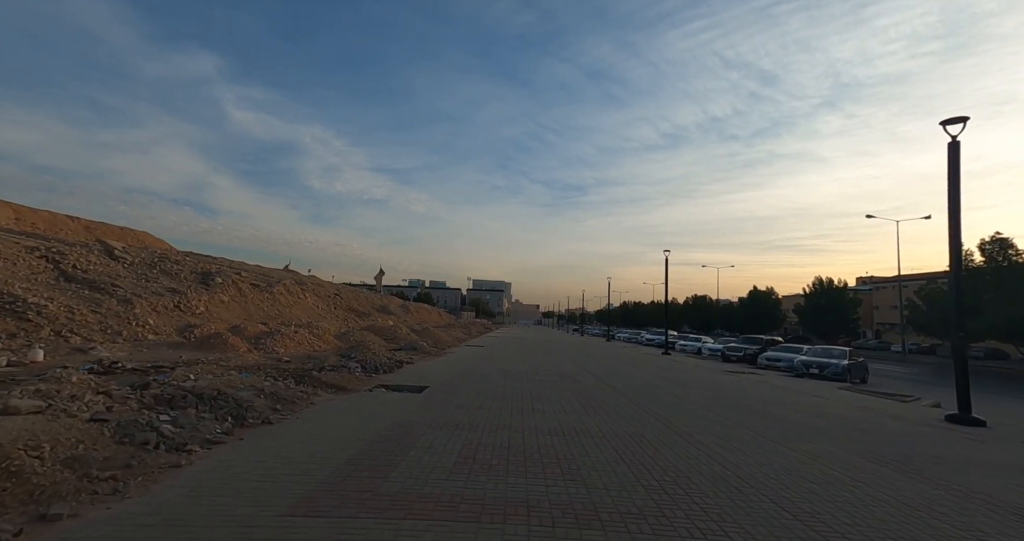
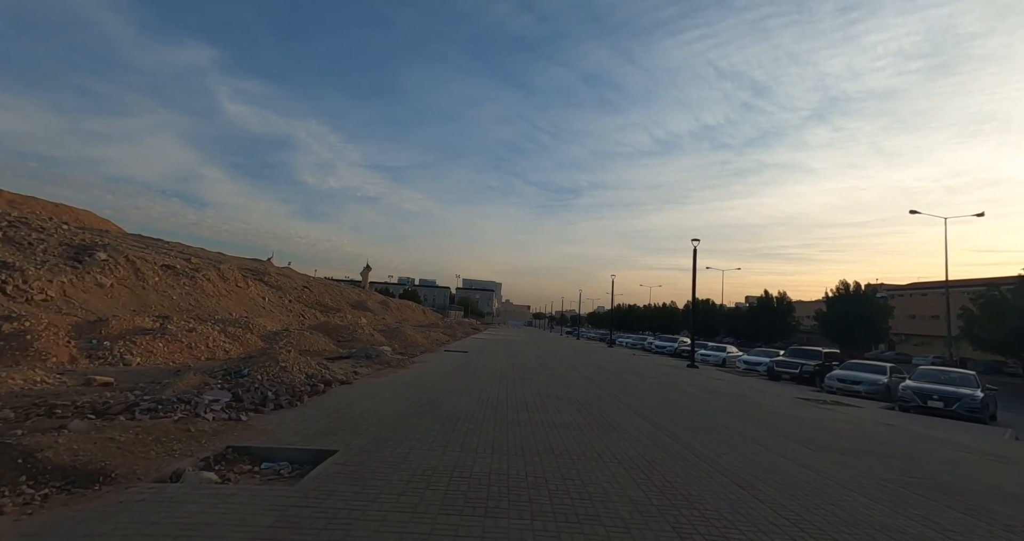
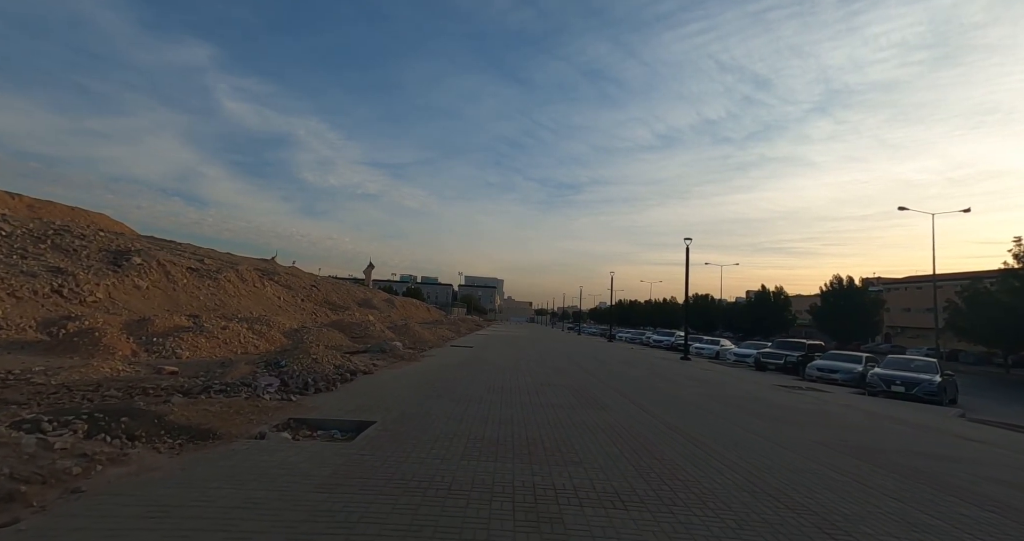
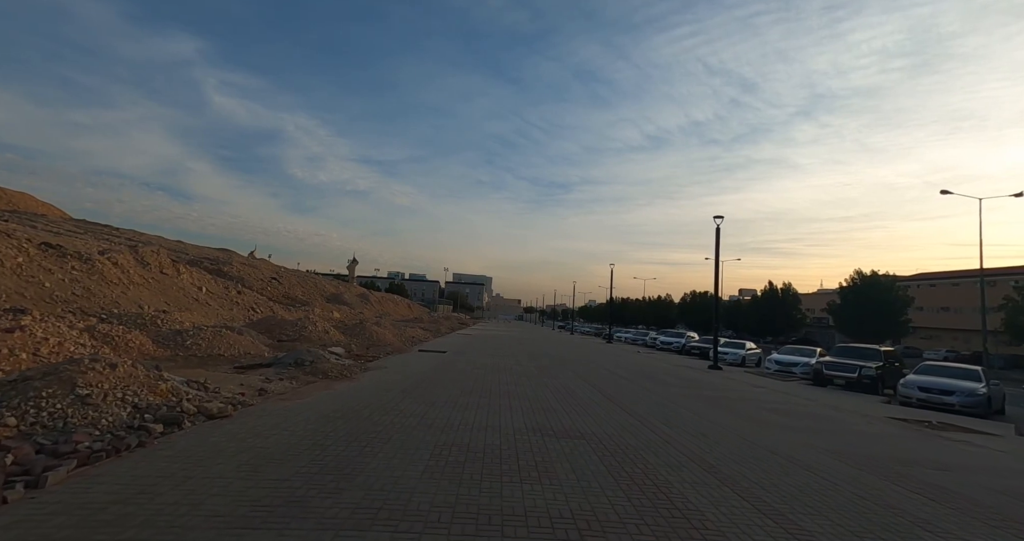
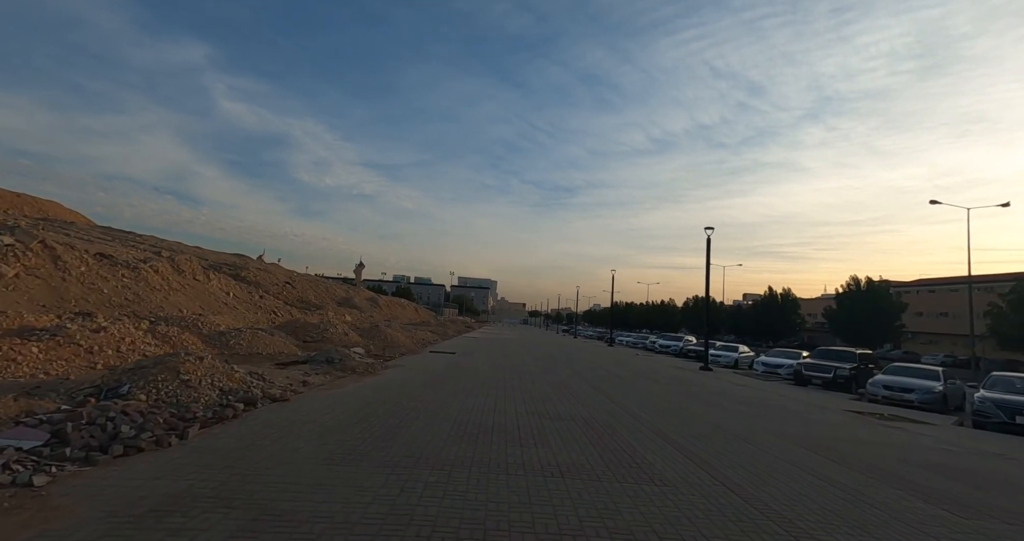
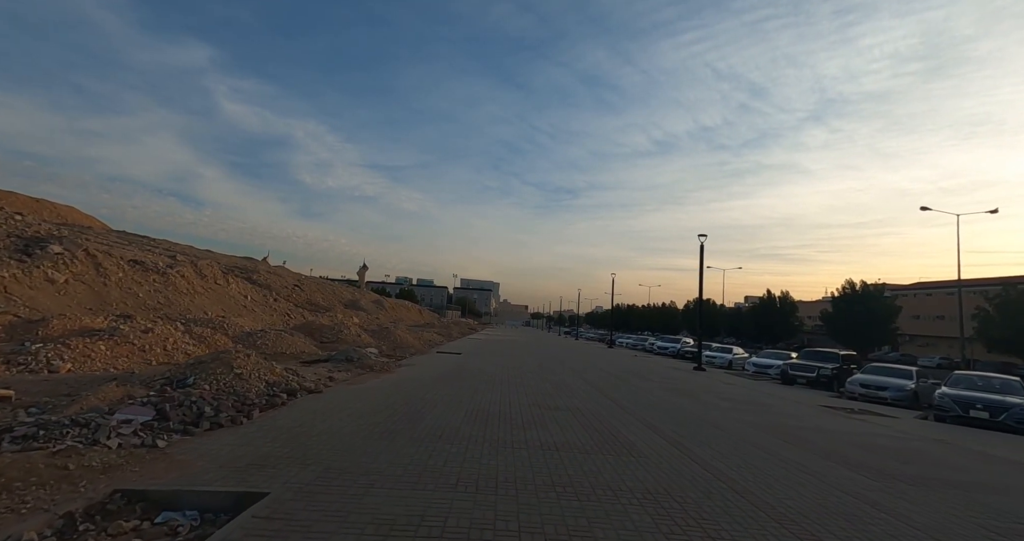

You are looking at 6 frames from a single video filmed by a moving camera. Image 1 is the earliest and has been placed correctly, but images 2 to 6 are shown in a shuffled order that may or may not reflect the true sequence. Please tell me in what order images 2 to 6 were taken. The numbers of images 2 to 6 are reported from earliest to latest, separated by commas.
3, 2, 6, 5, 4
